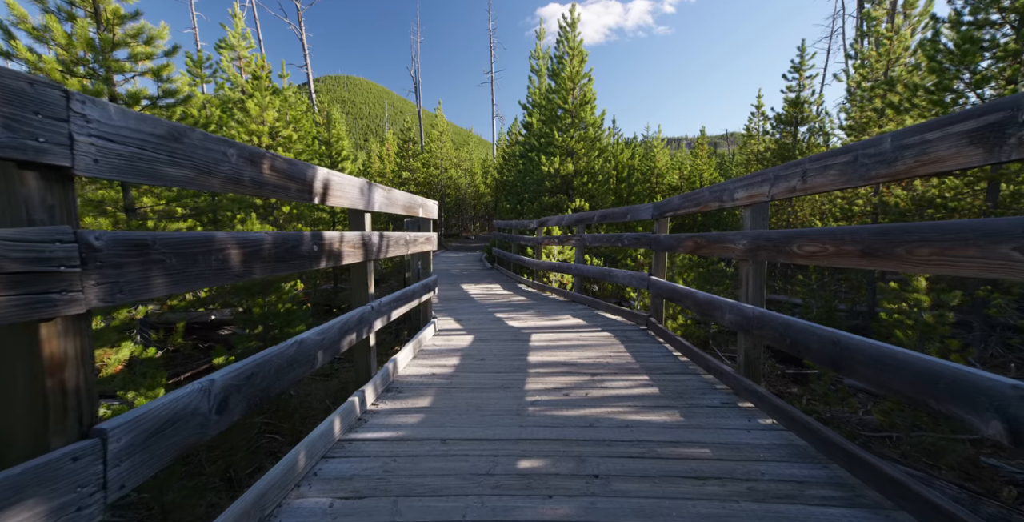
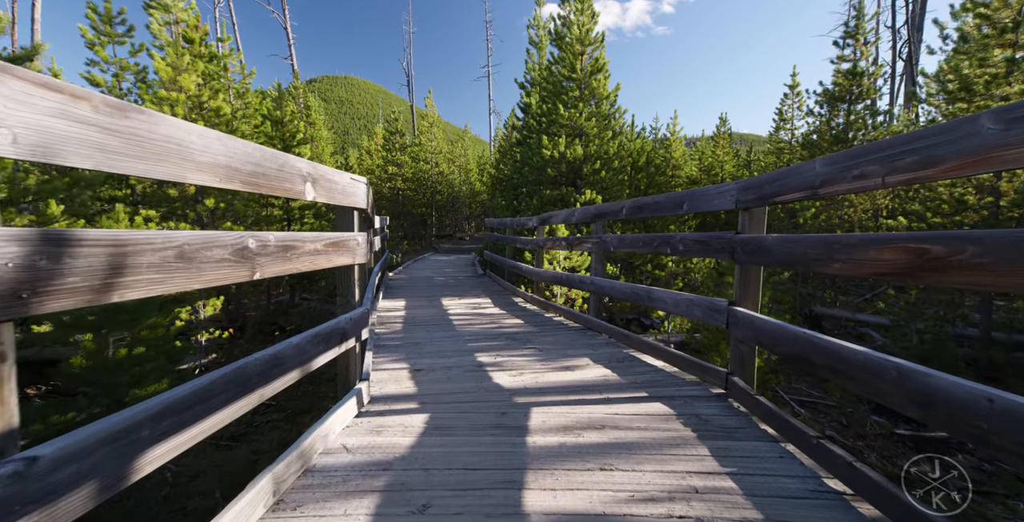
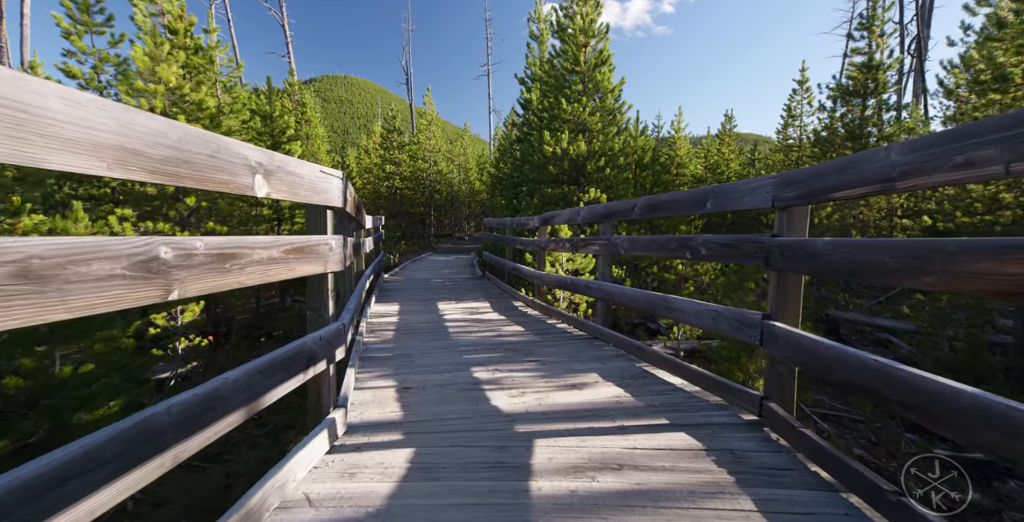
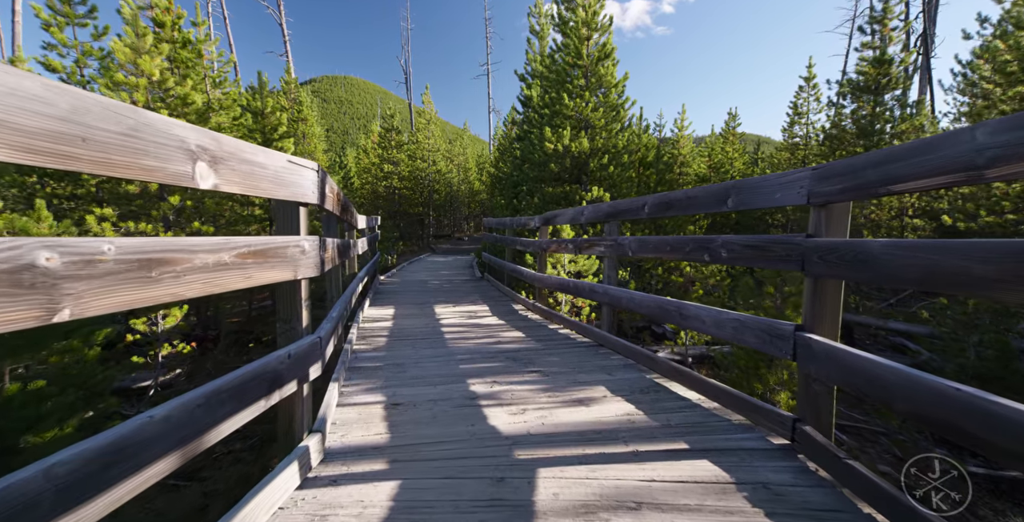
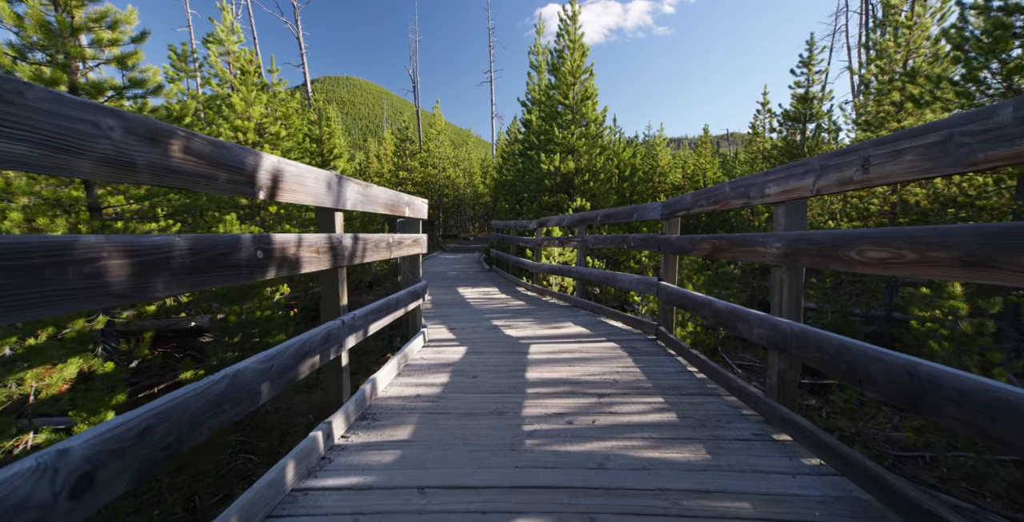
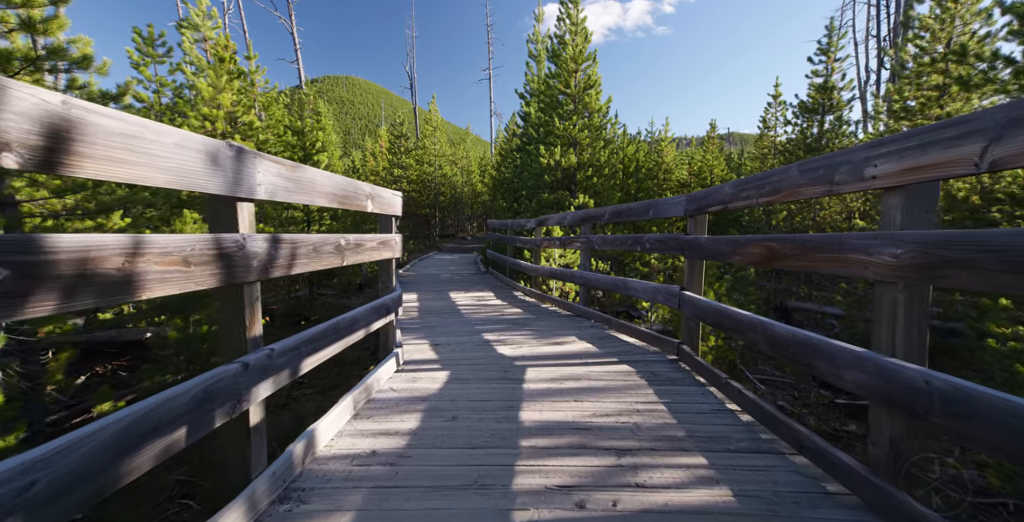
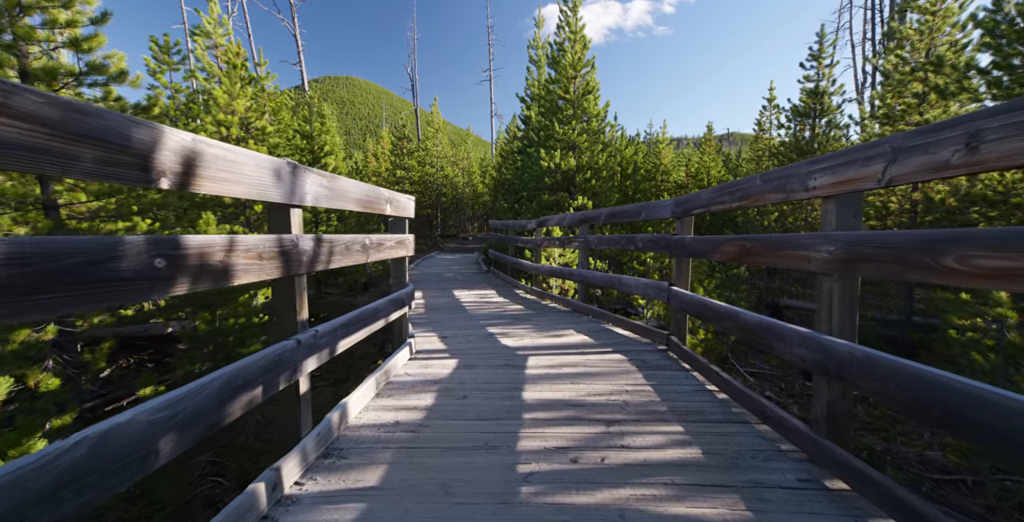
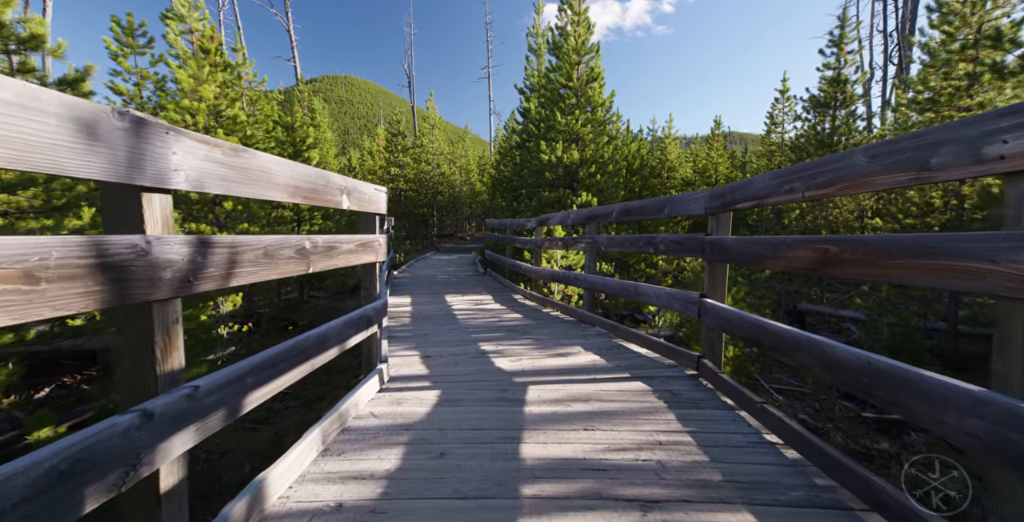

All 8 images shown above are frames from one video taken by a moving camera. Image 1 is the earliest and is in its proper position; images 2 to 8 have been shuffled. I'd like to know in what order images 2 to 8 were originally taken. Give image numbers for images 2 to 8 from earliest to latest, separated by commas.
5, 7, 6, 8, 2, 3, 4
